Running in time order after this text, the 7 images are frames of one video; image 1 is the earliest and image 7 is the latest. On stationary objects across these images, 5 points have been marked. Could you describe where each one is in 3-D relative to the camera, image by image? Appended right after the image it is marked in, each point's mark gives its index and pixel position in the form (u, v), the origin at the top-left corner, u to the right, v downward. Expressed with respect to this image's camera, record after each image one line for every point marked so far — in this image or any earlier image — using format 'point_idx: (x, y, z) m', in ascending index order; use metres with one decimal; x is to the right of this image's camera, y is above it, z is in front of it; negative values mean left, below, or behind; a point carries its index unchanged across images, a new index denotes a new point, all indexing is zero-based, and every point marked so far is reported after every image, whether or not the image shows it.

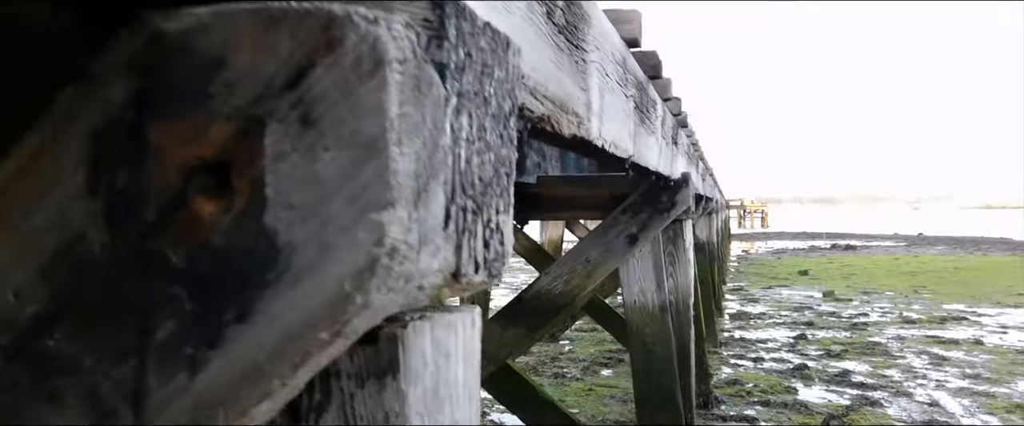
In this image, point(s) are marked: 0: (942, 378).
0: (+4.6, -1.8, +8.5) m
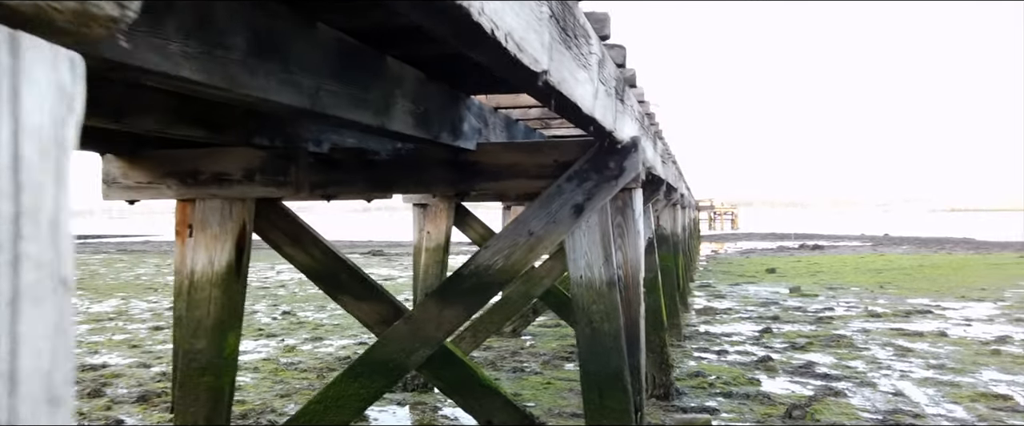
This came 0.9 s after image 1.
0: (+4.2, -1.6, +8.4) m
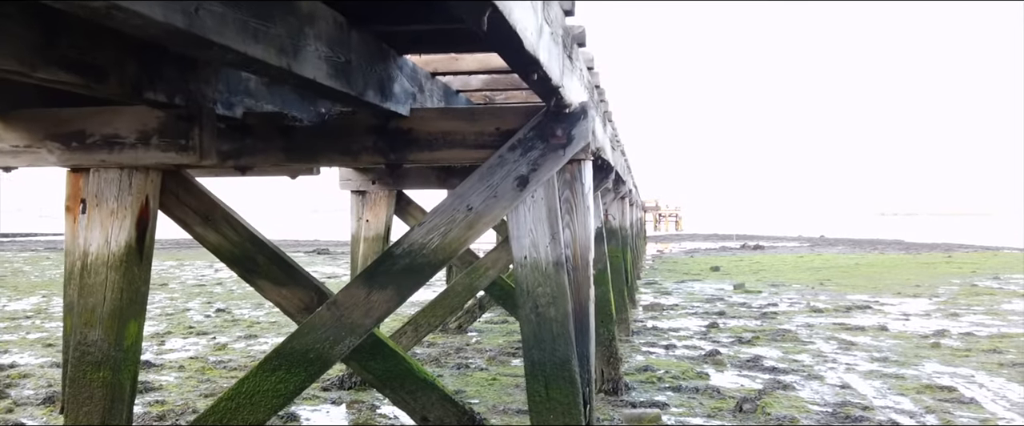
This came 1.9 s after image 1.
0: (+3.6, -1.6, +8.3) m
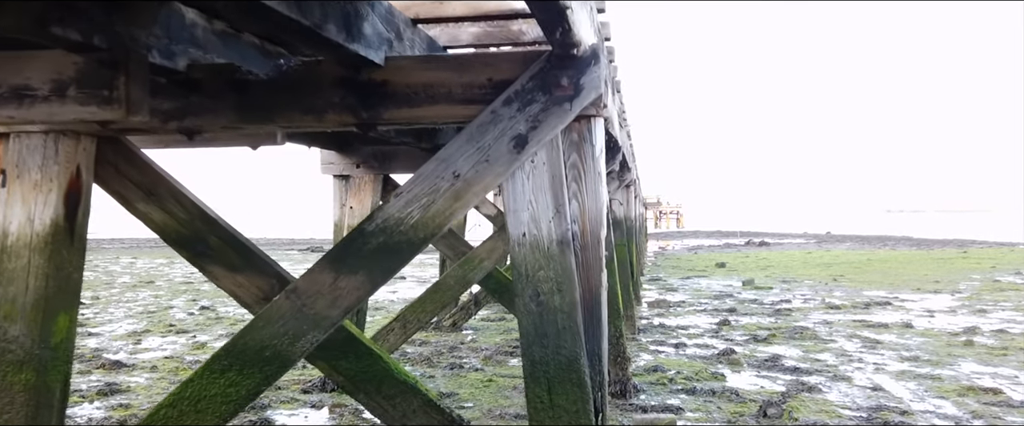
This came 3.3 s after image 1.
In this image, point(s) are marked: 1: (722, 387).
0: (+3.6, -1.4, +7.7) m
1: (+1.7, -1.4, +6.4) m
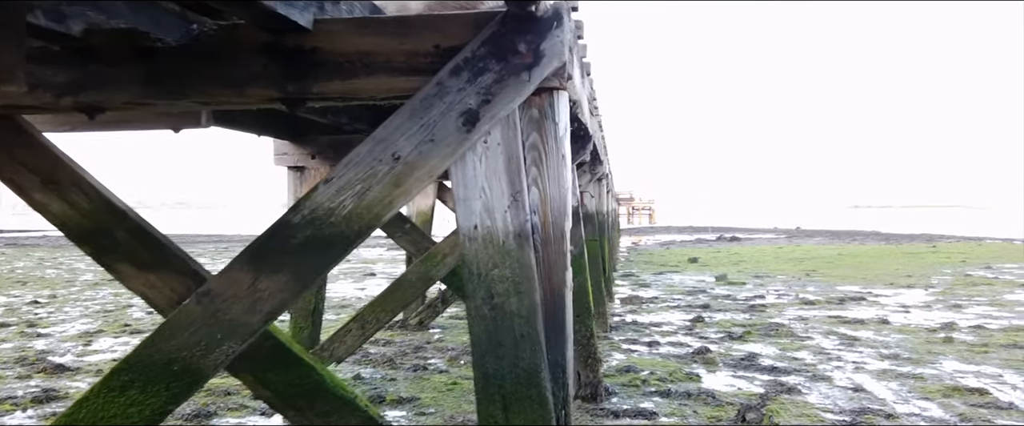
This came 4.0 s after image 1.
0: (+3.2, -1.4, +7.4) m
1: (+1.4, -1.3, +6.1) m
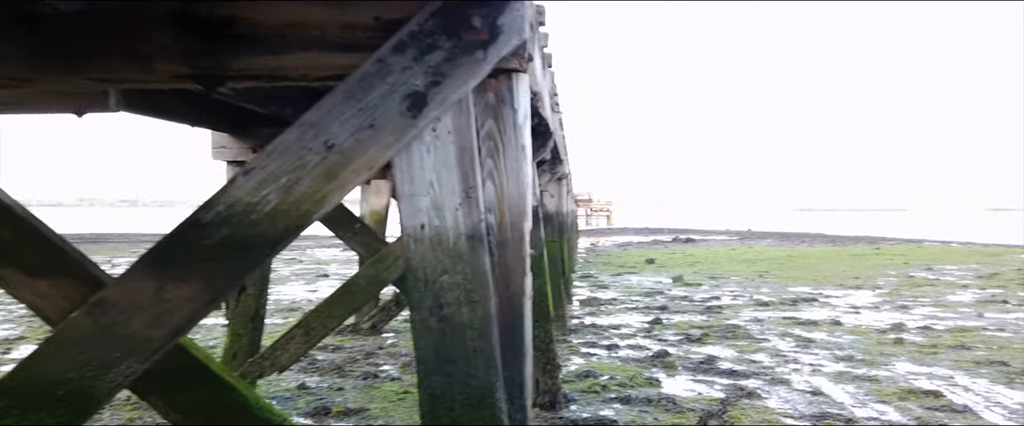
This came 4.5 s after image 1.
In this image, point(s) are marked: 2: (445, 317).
0: (+2.8, -1.4, +7.3) m
1: (+1.1, -1.3, +5.9) m
2: (-0.2, -0.3, +2.1) m
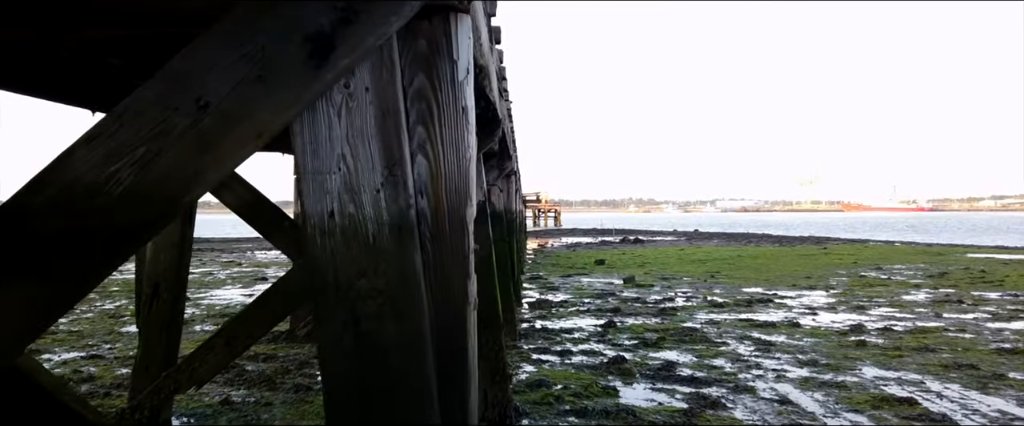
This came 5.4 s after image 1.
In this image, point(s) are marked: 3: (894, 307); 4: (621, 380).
0: (+2.4, -1.4, +7.0) m
1: (+0.7, -1.3, +5.5) m
2: (-0.3, -0.2, +1.6) m
3: (+5.3, -1.3, +11.0) m
4: (+0.9, -1.3, +6.3) m
